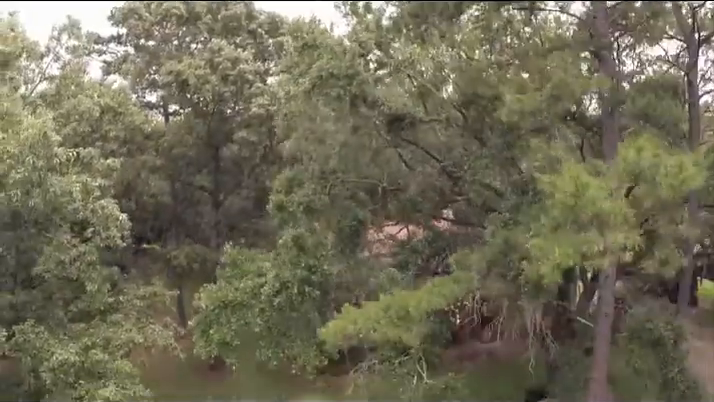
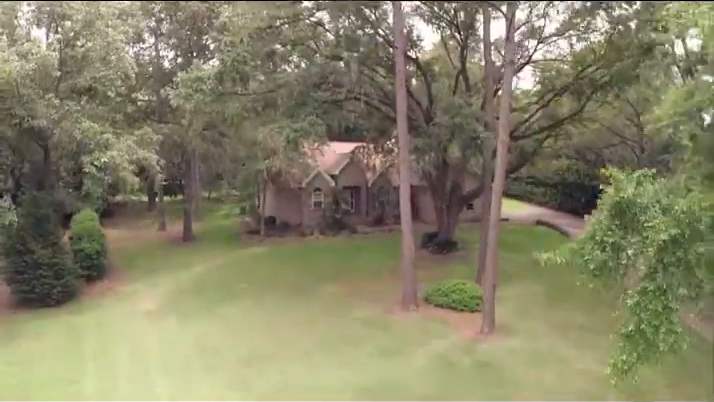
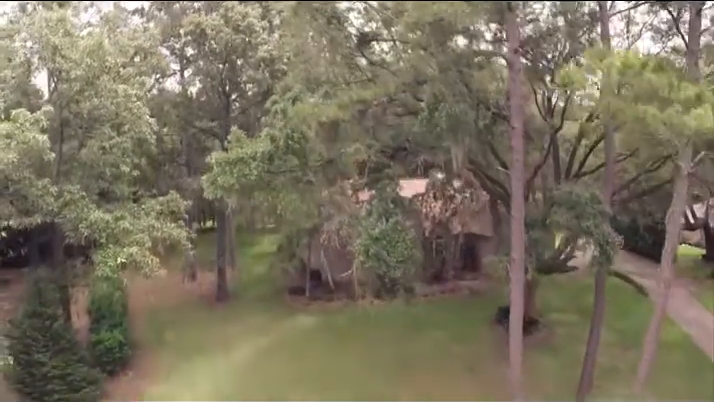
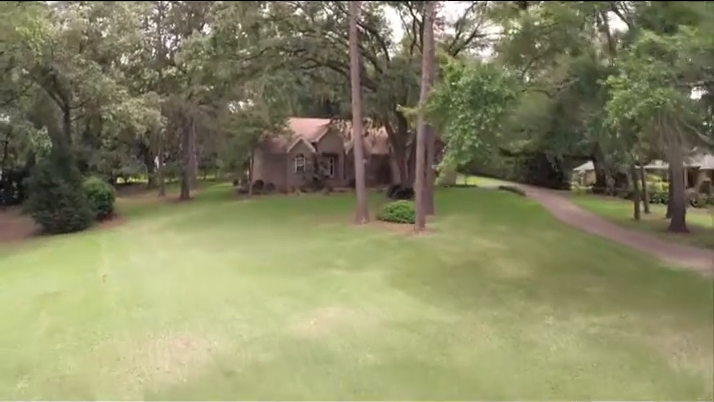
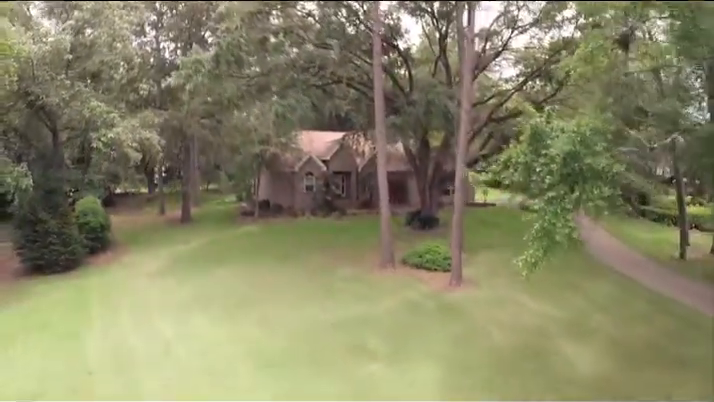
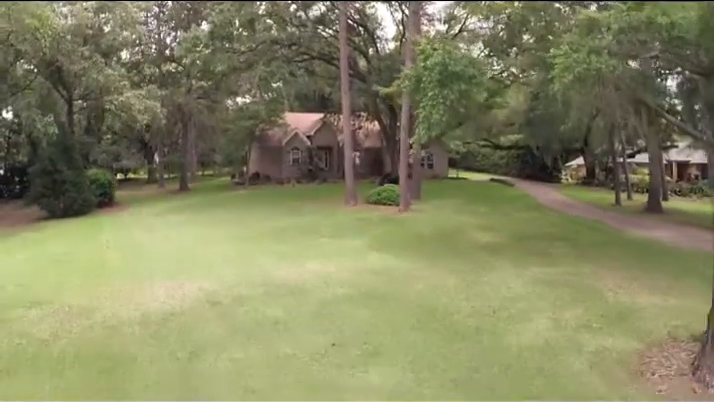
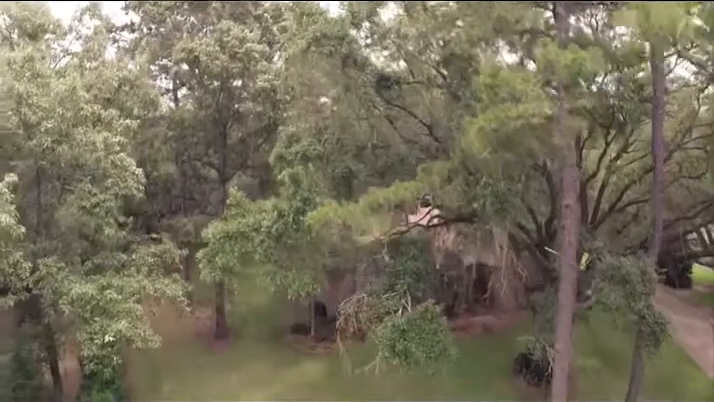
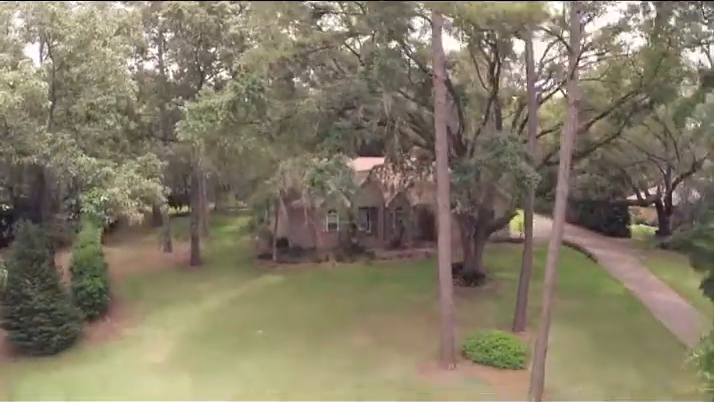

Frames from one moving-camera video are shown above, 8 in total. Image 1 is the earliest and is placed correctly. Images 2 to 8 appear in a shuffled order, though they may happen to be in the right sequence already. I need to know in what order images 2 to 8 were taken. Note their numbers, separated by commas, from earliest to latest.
7, 3, 8, 2, 5, 4, 6
